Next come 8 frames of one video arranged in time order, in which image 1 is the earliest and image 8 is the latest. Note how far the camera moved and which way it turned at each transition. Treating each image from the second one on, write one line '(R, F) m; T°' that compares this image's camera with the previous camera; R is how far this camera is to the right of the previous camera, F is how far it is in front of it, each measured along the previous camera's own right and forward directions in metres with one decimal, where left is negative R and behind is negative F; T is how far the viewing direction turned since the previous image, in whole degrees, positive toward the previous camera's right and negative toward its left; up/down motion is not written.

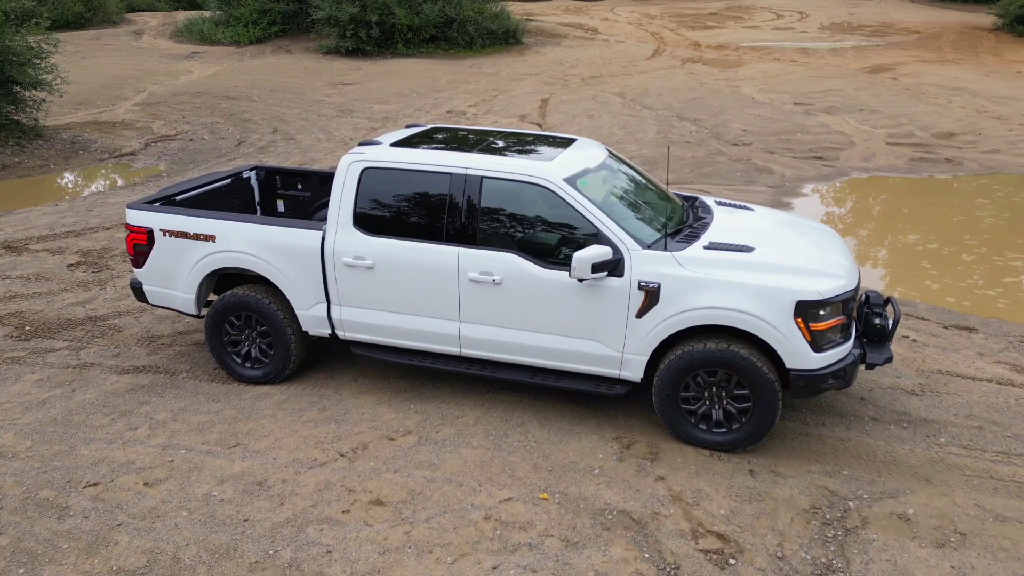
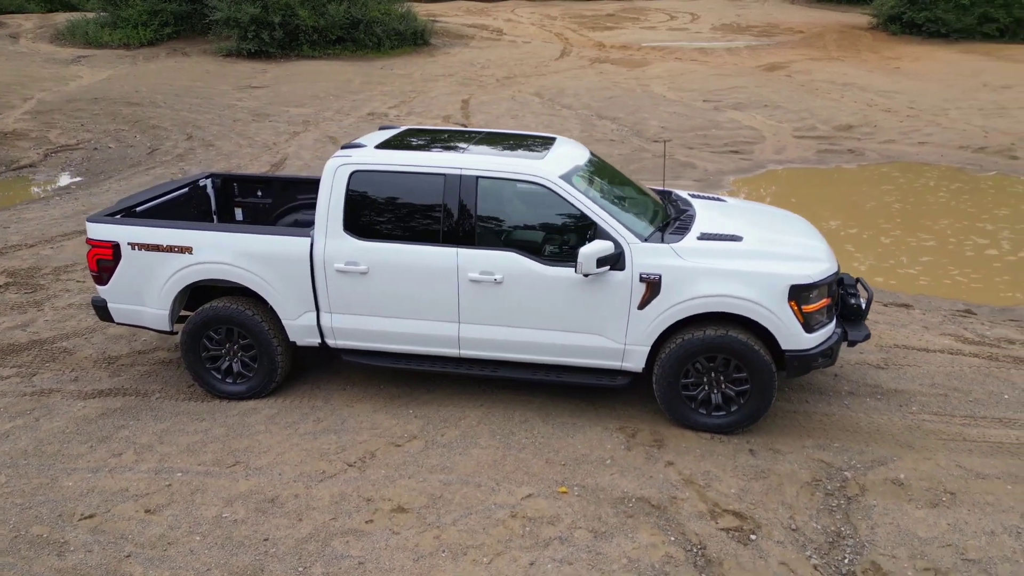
(-0.6, 0.0) m; +7°
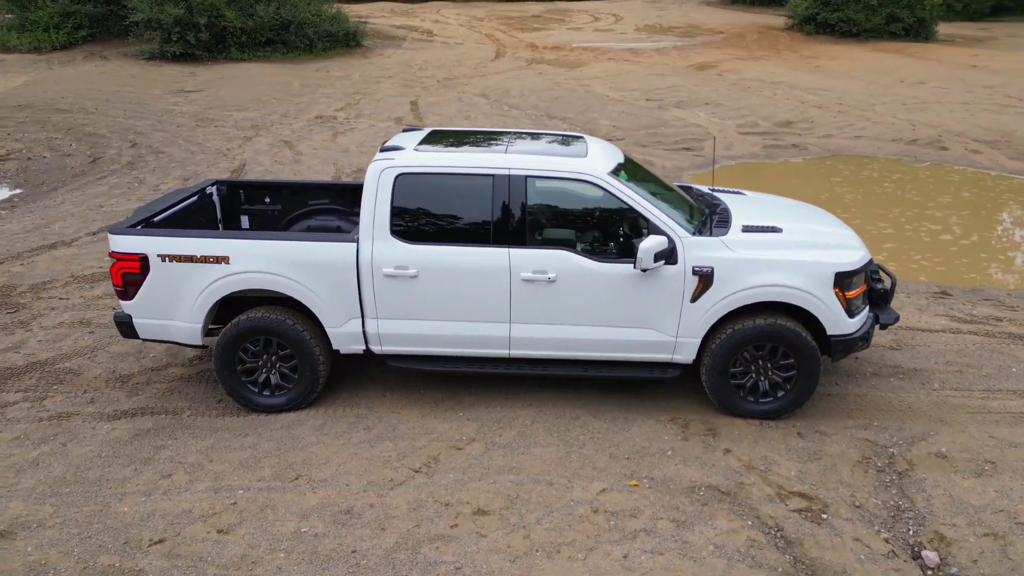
(-0.8, 0.0) m; +6°
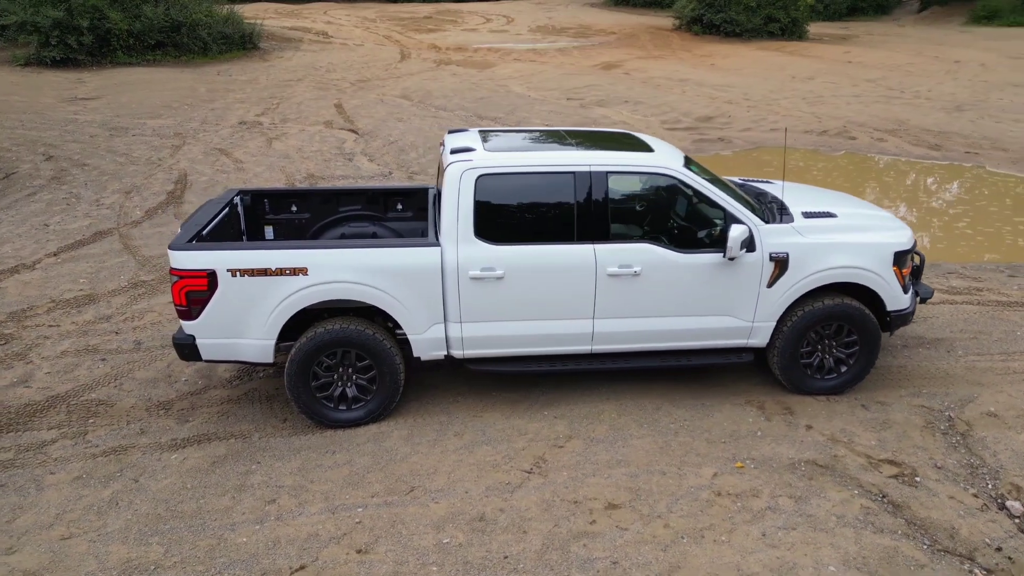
(-1.3, +0.1) m; +8°
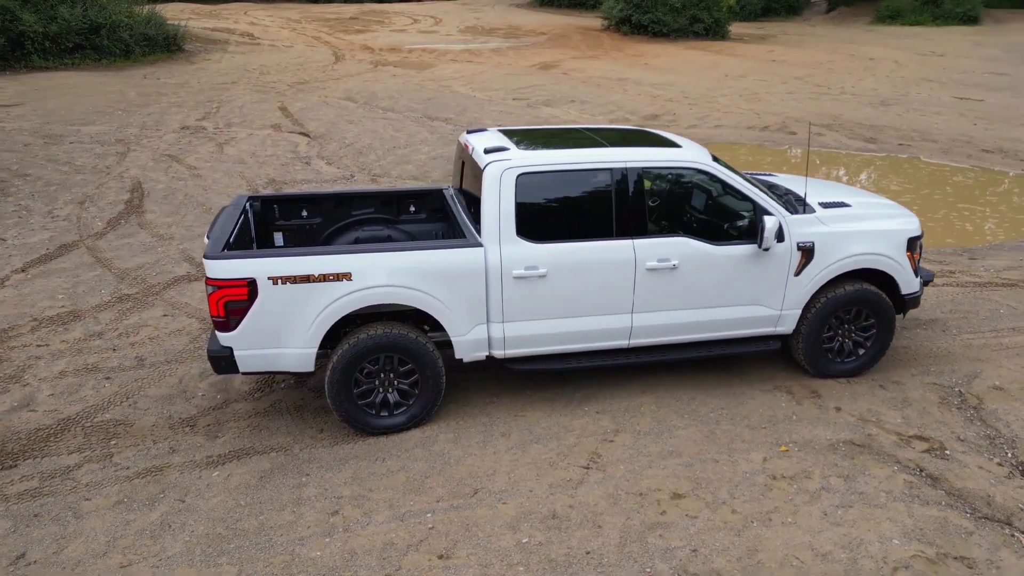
(-0.7, 0.0) m; +5°
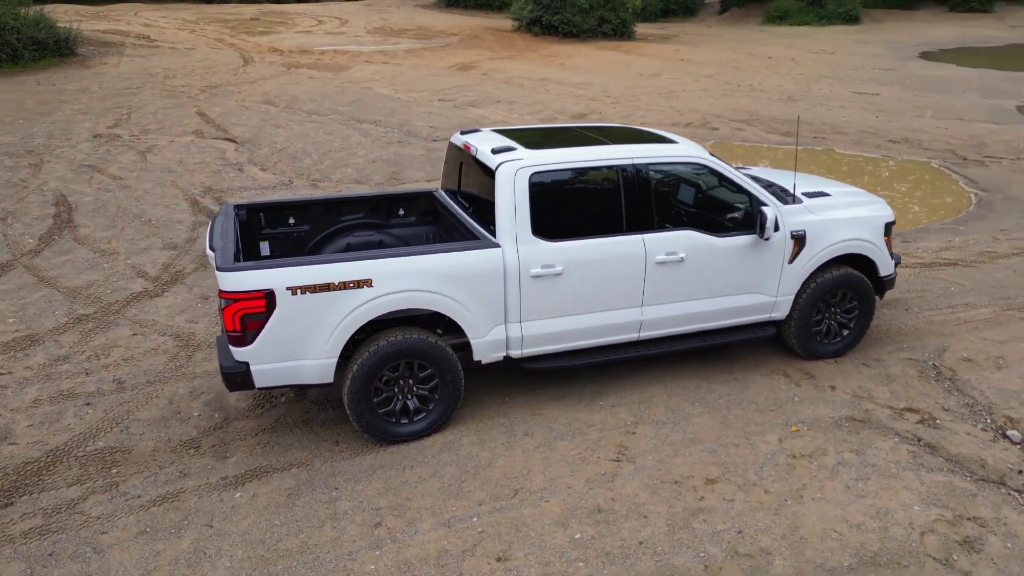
(-0.7, 0.0) m; +7°
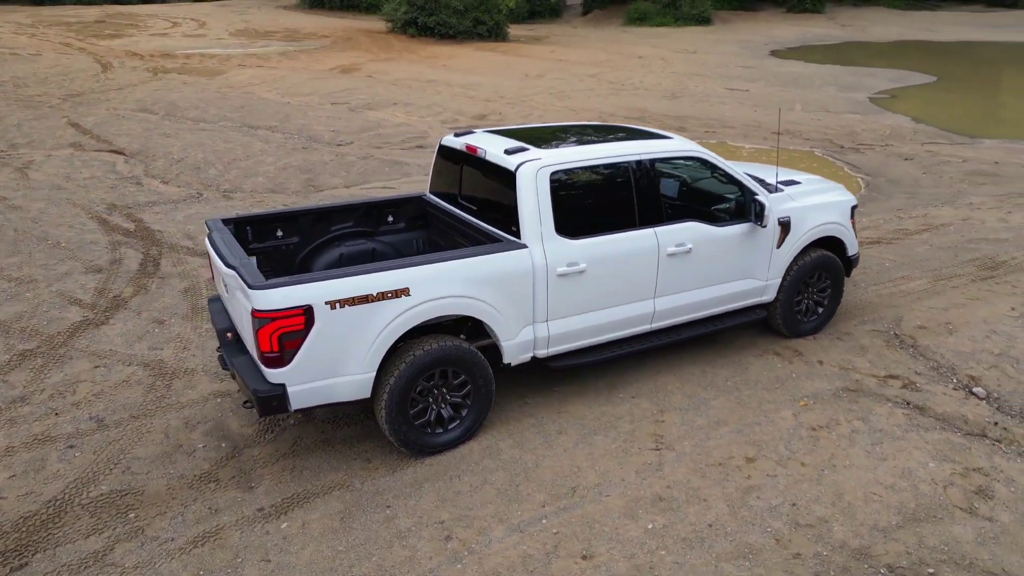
(-1.0, +0.1) m; +9°
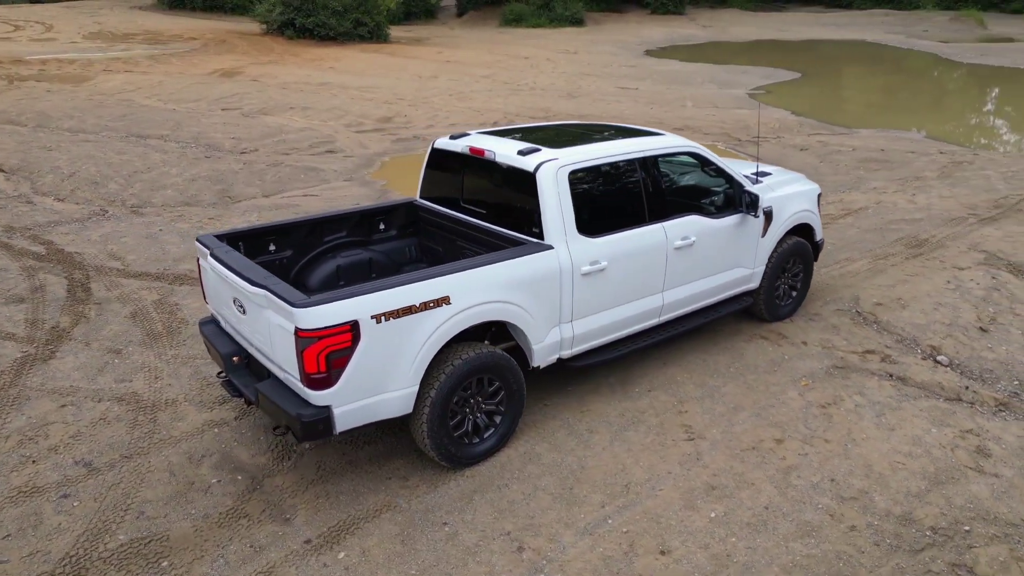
(-0.9, +0.1) m; +9°
